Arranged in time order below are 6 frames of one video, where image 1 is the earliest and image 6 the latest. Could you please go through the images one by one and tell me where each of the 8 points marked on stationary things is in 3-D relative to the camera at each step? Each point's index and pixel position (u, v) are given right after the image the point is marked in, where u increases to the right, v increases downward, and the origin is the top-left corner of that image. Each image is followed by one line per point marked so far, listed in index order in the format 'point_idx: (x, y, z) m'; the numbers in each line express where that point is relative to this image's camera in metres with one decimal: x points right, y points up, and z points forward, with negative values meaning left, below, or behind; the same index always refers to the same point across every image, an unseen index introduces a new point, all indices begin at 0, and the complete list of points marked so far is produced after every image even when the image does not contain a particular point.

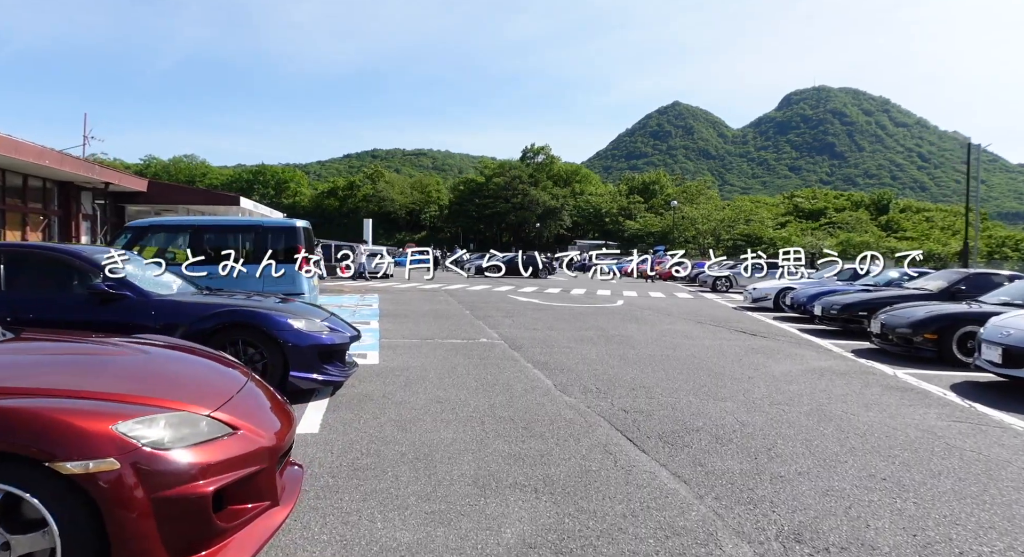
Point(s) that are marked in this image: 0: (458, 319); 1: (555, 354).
0: (-1.3, -0.9, +13.6) m
1: (+0.7, -1.2, +9.3) m
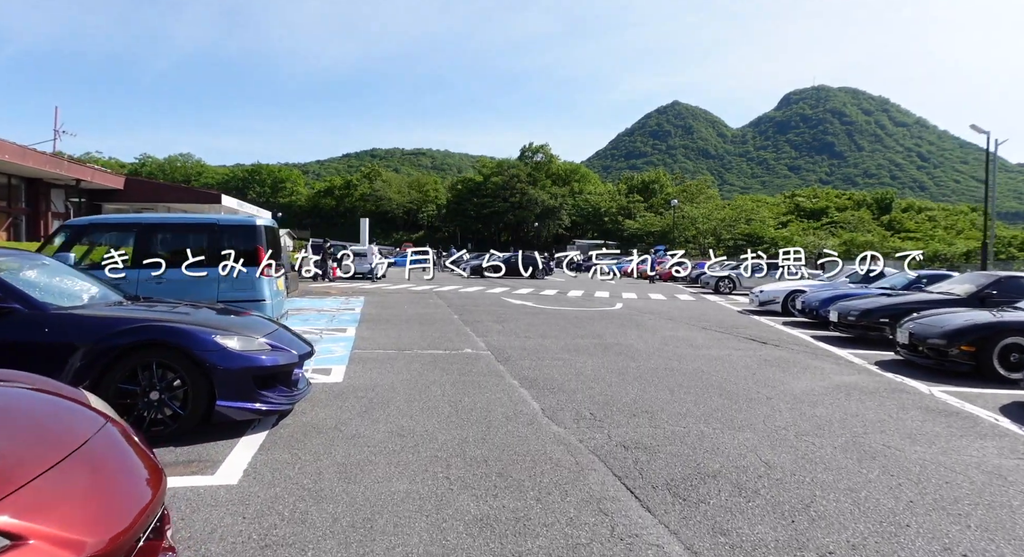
0: (-1.5, -1.0, +12.6) m
1: (+0.5, -1.3, +8.3) m
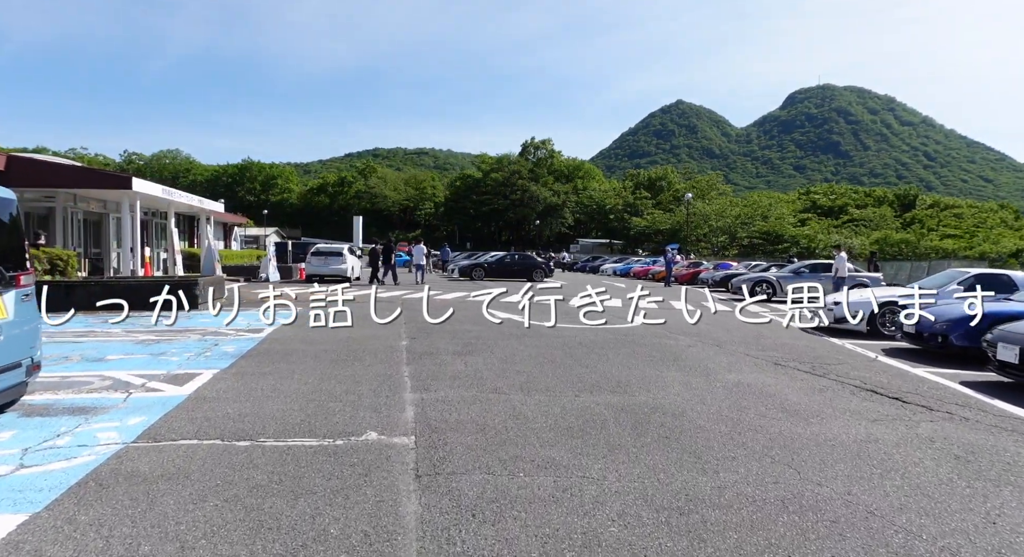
0: (-2.0, -1.2, +8.0) m
1: (0.0, -1.4, +3.7) m
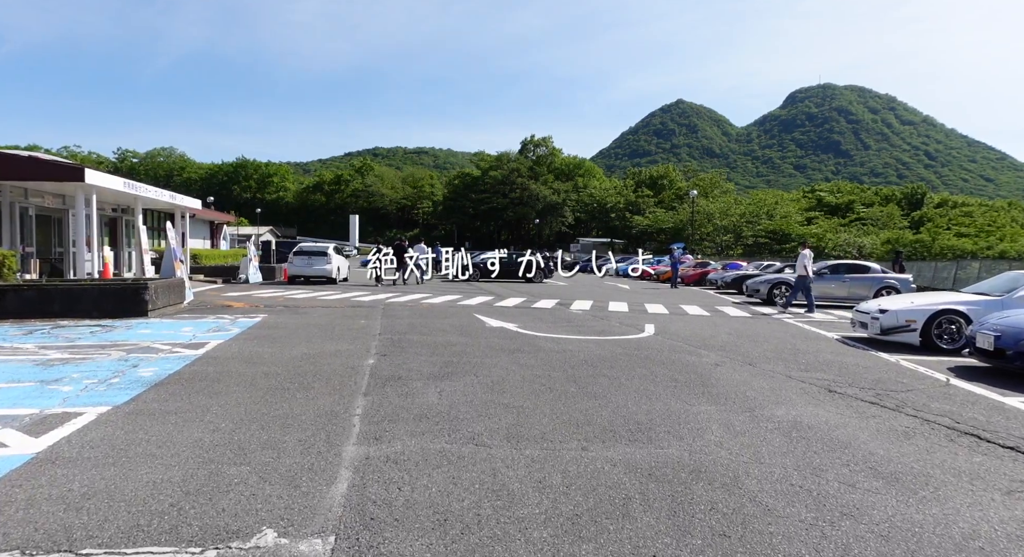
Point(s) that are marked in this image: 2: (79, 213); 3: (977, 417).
0: (-2.1, -1.2, +6.3) m
1: (-0.1, -1.5, +1.9) m
2: (-13.2, +2.0, +17.5) m
3: (+4.8, -1.4, +6.0) m
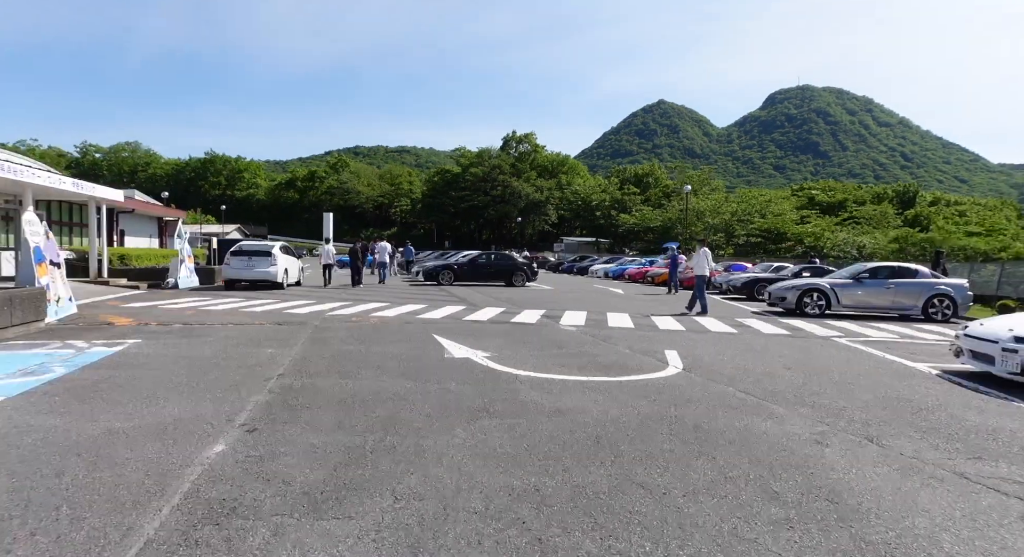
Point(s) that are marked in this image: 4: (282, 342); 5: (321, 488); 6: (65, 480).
0: (-2.4, -1.4, +2.6) m
1: (-0.3, -1.7, -1.7) m
2: (-13.8, +1.8, +13.6) m
3: (+4.6, -1.6, +2.5) m
4: (-4.0, -1.1, +9.9) m
5: (-1.3, -1.4, +3.8) m
6: (-3.0, -1.3, +3.6) m
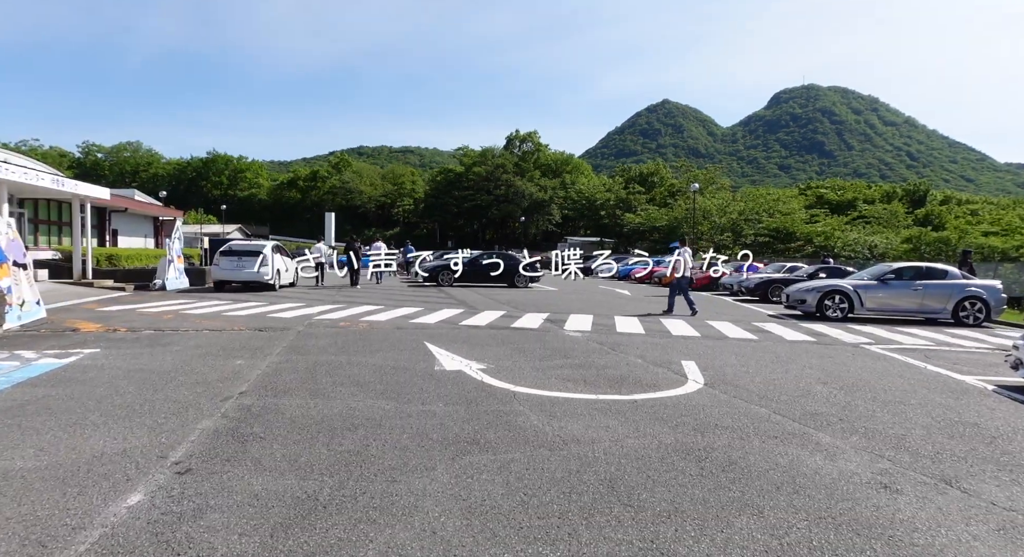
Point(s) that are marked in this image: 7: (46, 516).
0: (-2.4, -1.4, +1.7) m
1: (-0.3, -1.7, -2.6) m
2: (-13.8, +1.7, +12.7) m
3: (+4.5, -1.6, +1.5) m
4: (-4.0, -1.1, +8.9) m
5: (-1.3, -1.4, +2.8) m
6: (-3.0, -1.4, +2.7) m
7: (-2.7, -1.4, +3.2) m
